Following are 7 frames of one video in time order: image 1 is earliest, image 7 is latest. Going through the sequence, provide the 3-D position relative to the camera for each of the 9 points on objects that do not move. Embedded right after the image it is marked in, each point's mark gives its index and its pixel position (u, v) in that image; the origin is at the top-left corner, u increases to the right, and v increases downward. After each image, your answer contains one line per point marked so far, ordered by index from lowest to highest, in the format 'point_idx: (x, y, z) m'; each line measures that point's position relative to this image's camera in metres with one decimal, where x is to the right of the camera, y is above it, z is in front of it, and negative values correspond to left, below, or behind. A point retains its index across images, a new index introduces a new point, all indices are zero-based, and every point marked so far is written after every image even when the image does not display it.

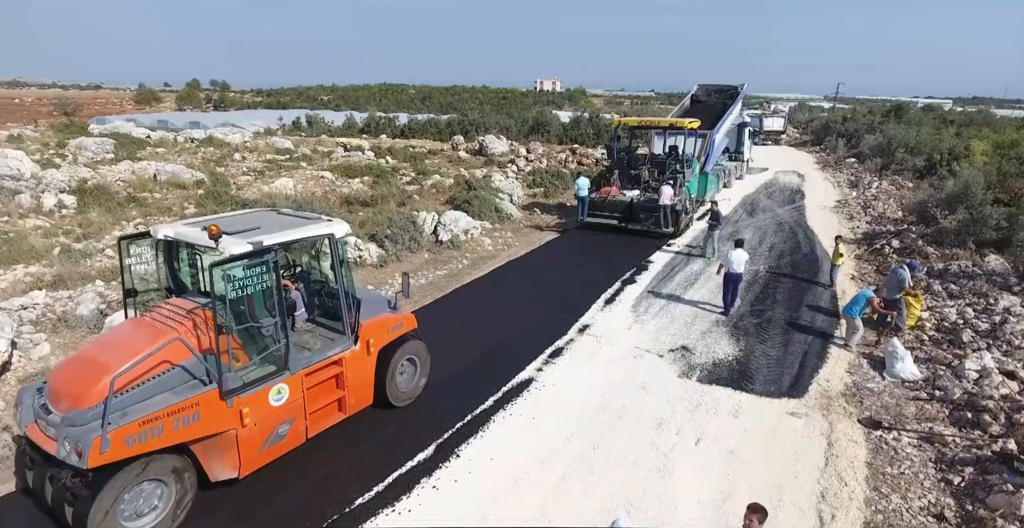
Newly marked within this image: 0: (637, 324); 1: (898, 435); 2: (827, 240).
0: (+1.9, -0.9, +8.1) m
1: (+3.9, -1.7, +5.5) m
2: (+7.2, +0.6, +12.6) m
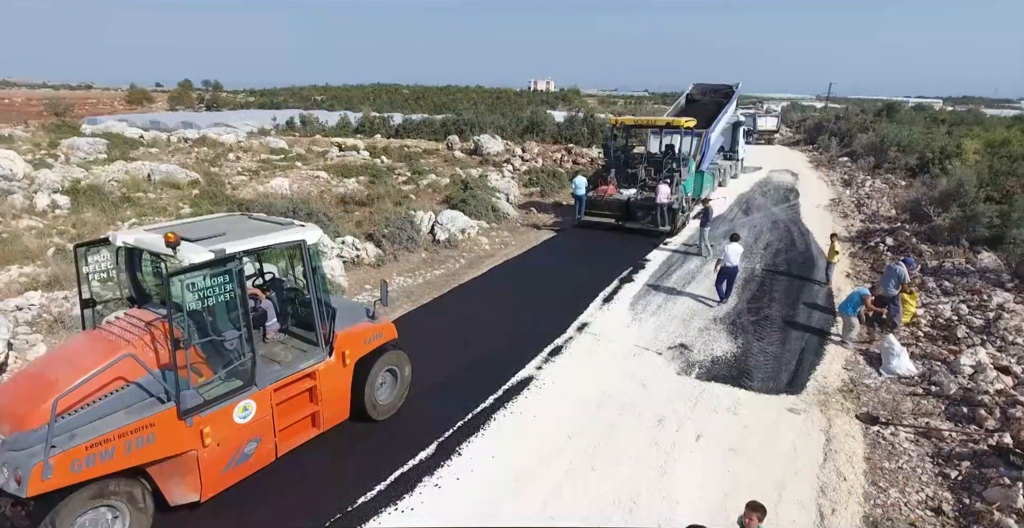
0: (+1.8, -0.9, +8.2) m
1: (+3.9, -1.7, +5.6) m
2: (+7.1, +0.6, +12.7) m
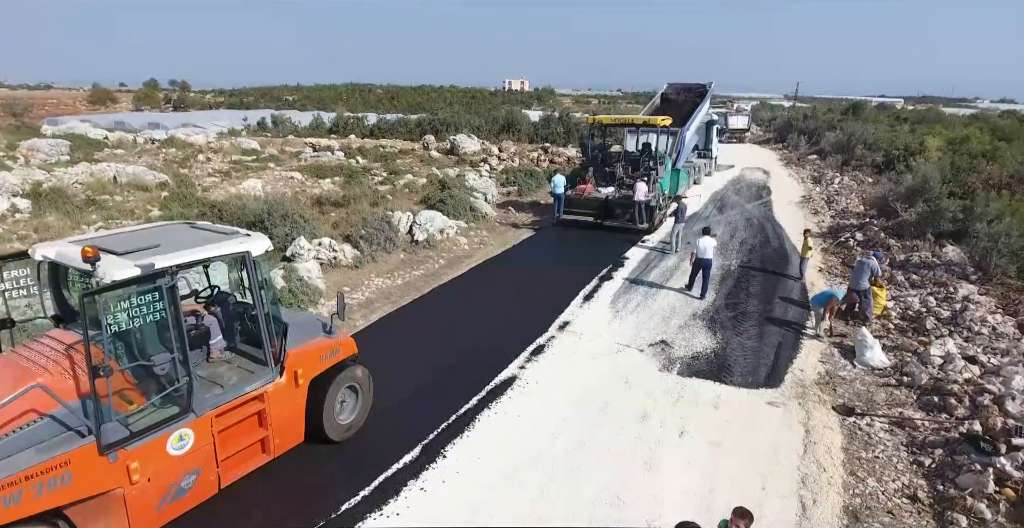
0: (+1.6, -0.8, +8.2) m
1: (+3.7, -1.6, +5.7) m
2: (+6.7, +0.7, +12.9) m
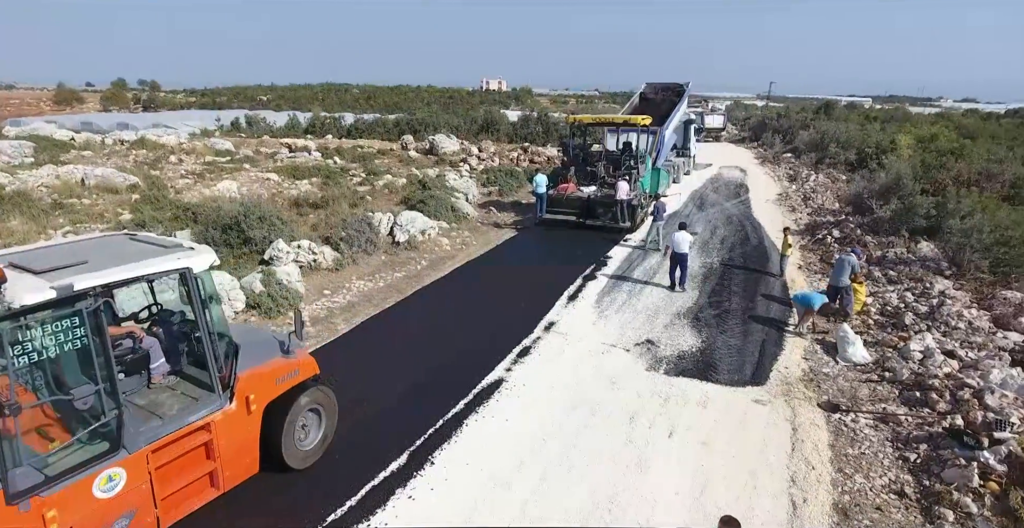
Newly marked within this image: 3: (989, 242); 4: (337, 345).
0: (+1.3, -0.8, +8.2) m
1: (+3.6, -1.6, +5.8) m
2: (+6.2, +0.8, +13.1) m
3: (+8.0, +0.4, +9.2) m
4: (-2.4, -1.1, +7.7) m
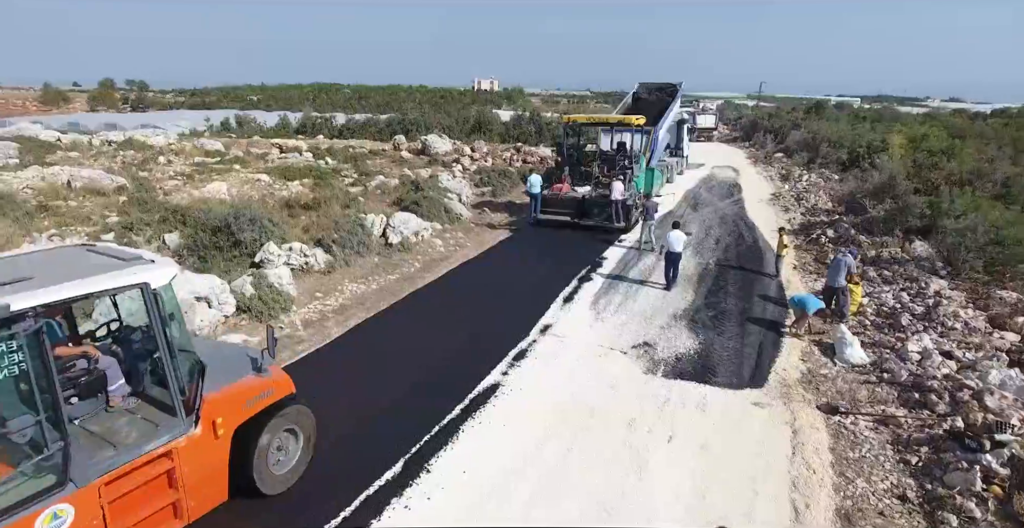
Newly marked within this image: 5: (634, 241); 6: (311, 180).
0: (+1.3, -0.8, +8.1) m
1: (+3.6, -1.6, +5.7) m
2: (+6.1, +0.8, +13.1) m
3: (+7.9, +0.4, +9.2) m
4: (-2.5, -1.2, +7.6) m
5: (+2.8, +0.5, +12.4) m
6: (-6.6, +2.8, +18.0) m
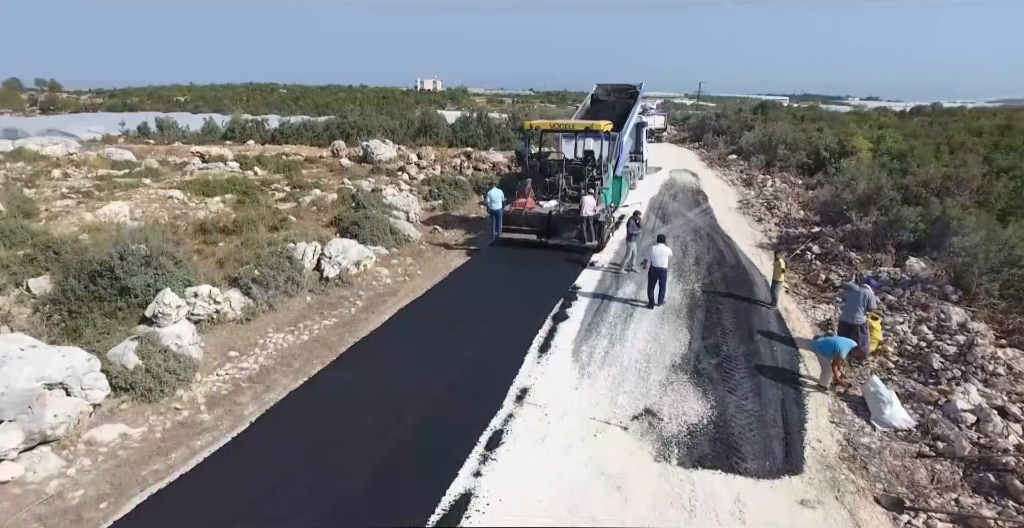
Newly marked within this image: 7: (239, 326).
0: (+0.9, -1.4, +6.6) m
1: (+3.4, -2.1, +4.5) m
2: (+5.2, +0.4, +12.0) m
3: (+7.3, 0.0, +8.3) m
4: (-2.8, -1.8, +5.8) m
5: (+1.9, 0.0, +11.1) m
6: (-8.0, +2.0, +15.8) m
7: (-4.0, -0.9, +7.9) m
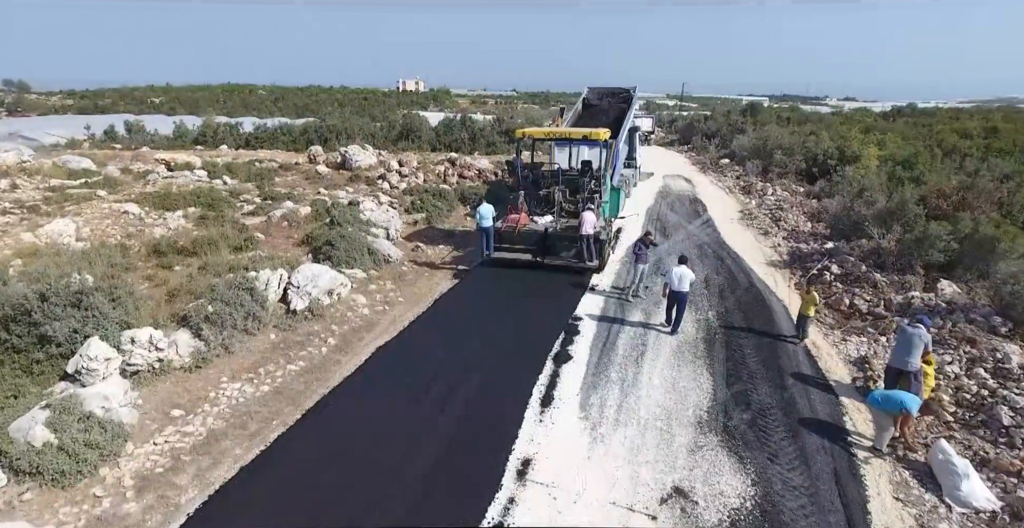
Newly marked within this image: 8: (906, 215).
0: (+0.9, -1.8, +5.6) m
1: (+3.5, -2.5, +3.5) m
2: (+5.0, 0.0, +11.1) m
3: (+7.3, -0.4, +7.4) m
4: (-2.8, -2.3, +4.6) m
5: (+1.8, -0.4, +10.1) m
6: (-8.3, +1.4, +14.5) m
7: (-4.0, -1.4, +6.7) m
8: (+7.7, +1.0, +10.8) m
